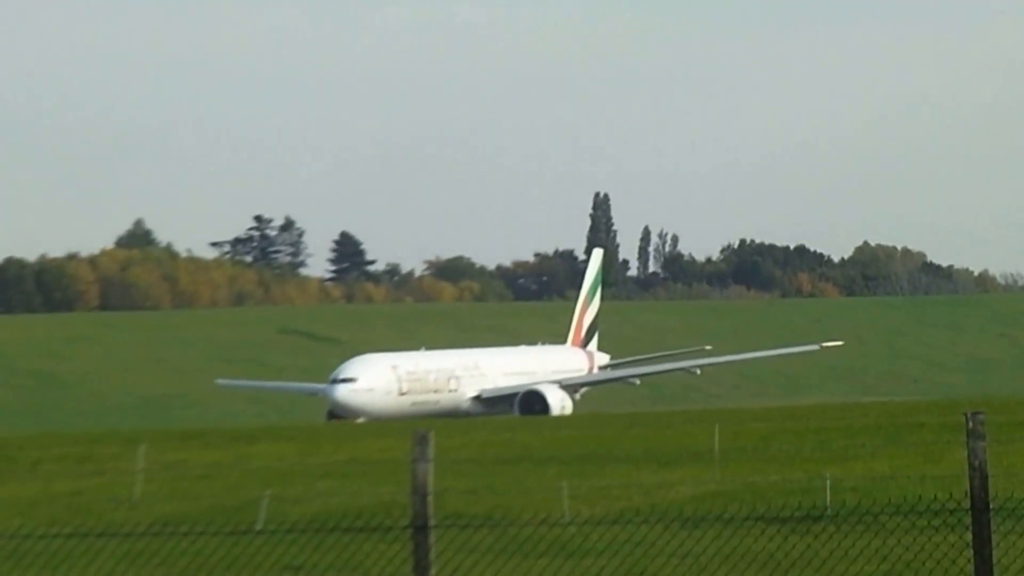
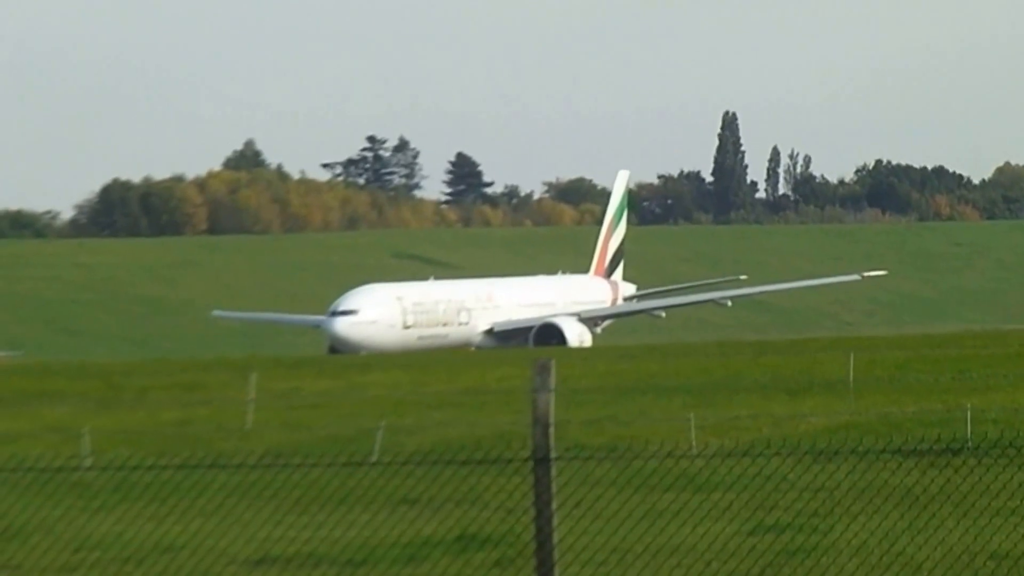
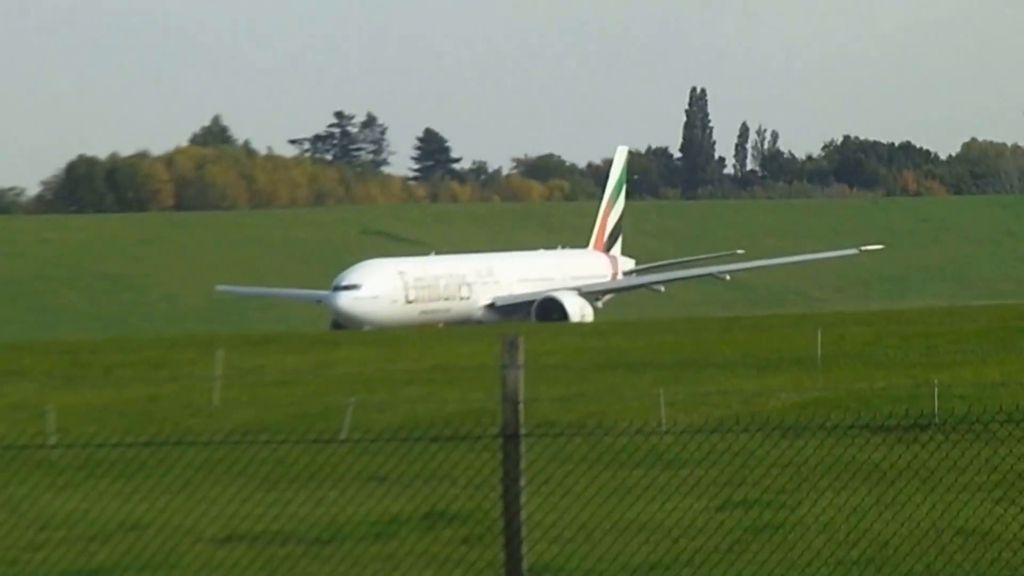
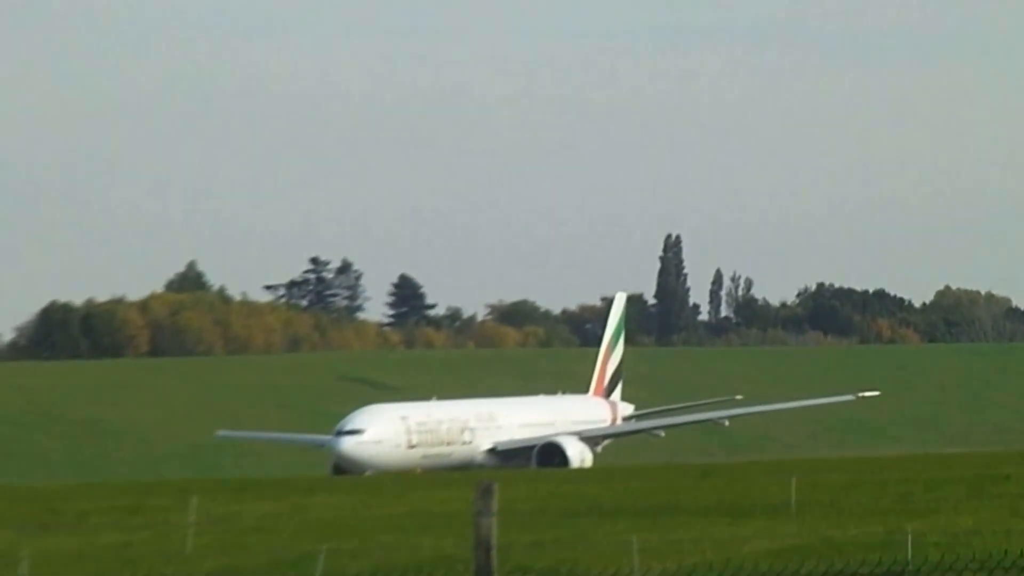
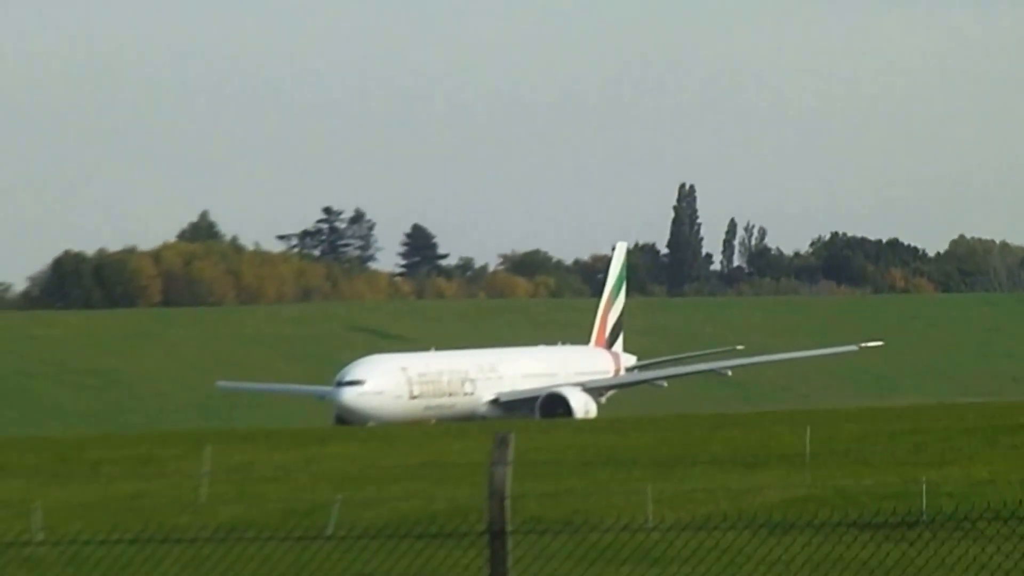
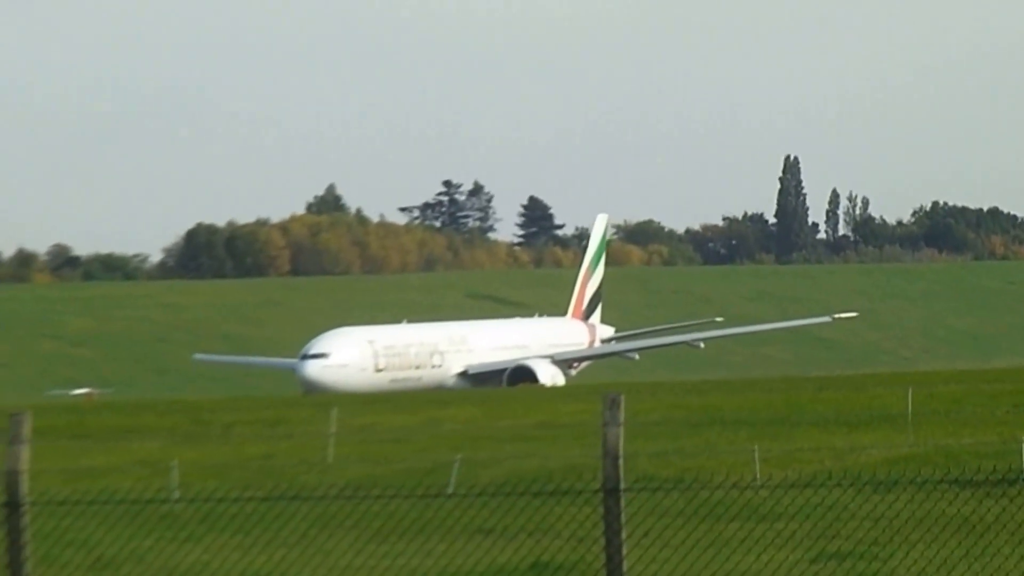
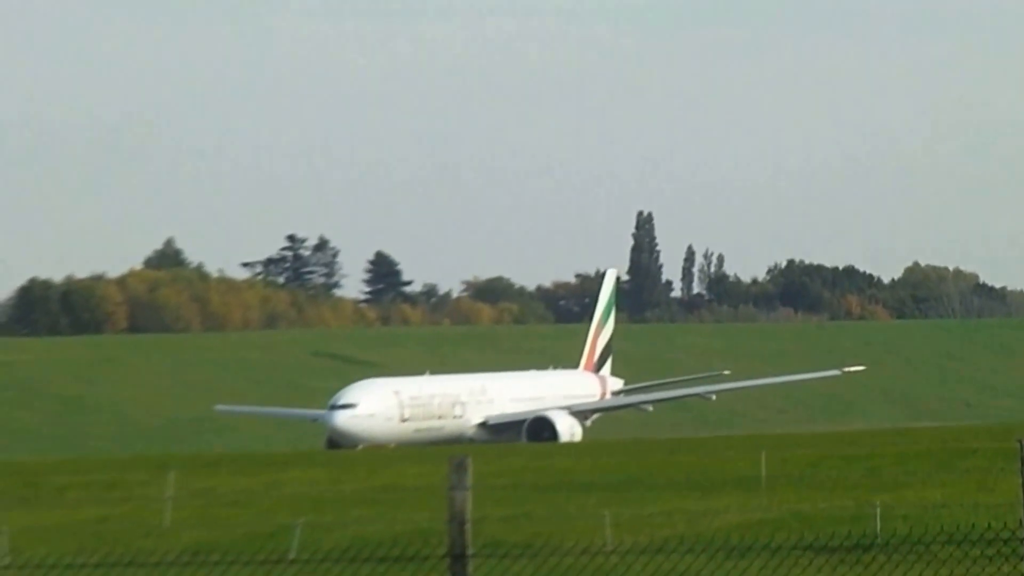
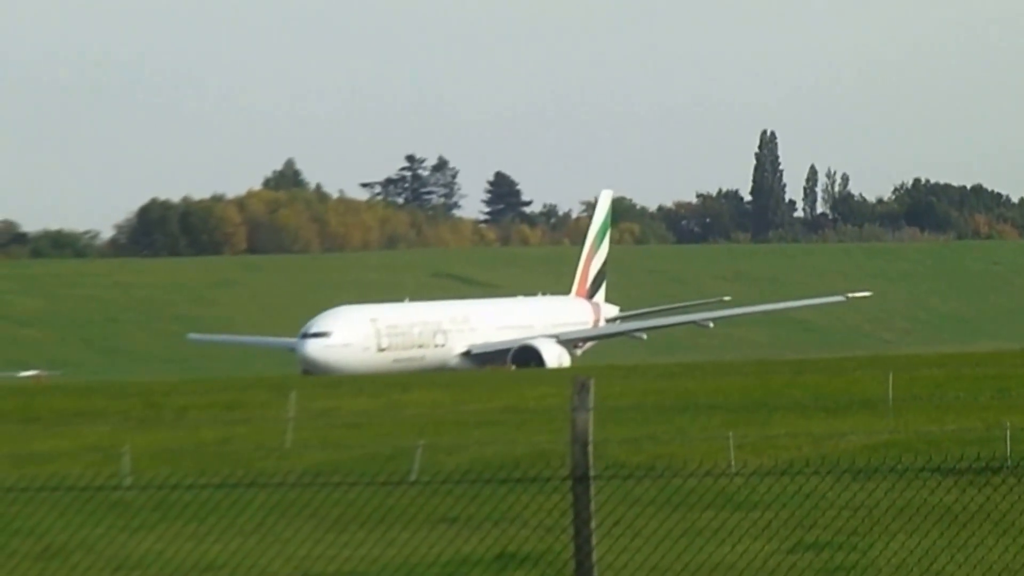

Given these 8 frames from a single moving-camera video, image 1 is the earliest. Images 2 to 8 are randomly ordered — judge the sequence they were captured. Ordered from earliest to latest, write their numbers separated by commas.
7, 4, 5, 3, 2, 8, 6
